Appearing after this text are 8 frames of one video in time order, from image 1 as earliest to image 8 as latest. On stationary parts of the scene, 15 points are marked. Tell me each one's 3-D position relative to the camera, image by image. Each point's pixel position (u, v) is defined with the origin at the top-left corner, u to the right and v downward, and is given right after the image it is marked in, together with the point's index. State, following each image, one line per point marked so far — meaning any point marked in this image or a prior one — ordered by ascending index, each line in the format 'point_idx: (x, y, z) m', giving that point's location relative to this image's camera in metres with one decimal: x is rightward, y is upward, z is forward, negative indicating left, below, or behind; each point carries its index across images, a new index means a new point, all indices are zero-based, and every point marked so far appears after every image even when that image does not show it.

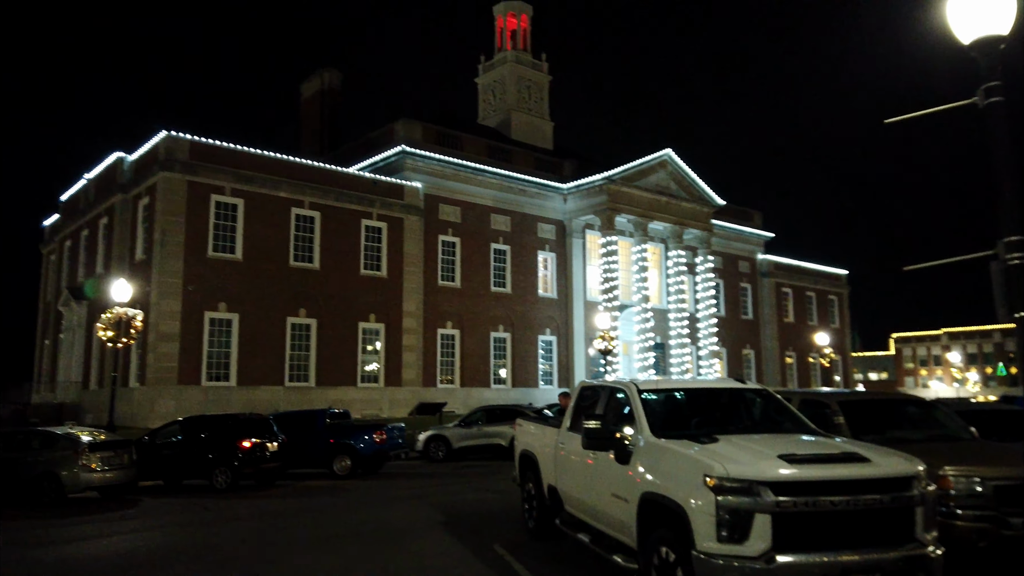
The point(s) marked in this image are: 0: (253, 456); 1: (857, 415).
0: (-6.3, -4.1, +18.2) m
1: (+4.7, -1.7, +10.5) m
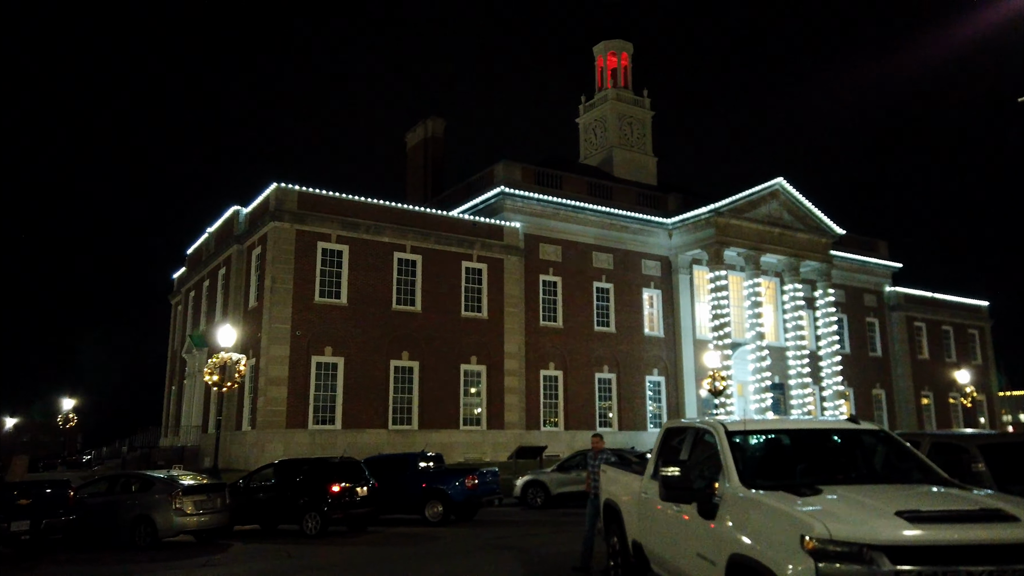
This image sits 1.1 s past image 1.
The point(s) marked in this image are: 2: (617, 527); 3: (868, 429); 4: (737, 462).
0: (-4.1, -5.1, +17.9) m
1: (+5.7, -2.0, +8.7) m
2: (+1.4, -3.2, +10.0) m
3: (+3.8, -1.5, +8.1) m
4: (+2.2, -1.7, +7.4) m
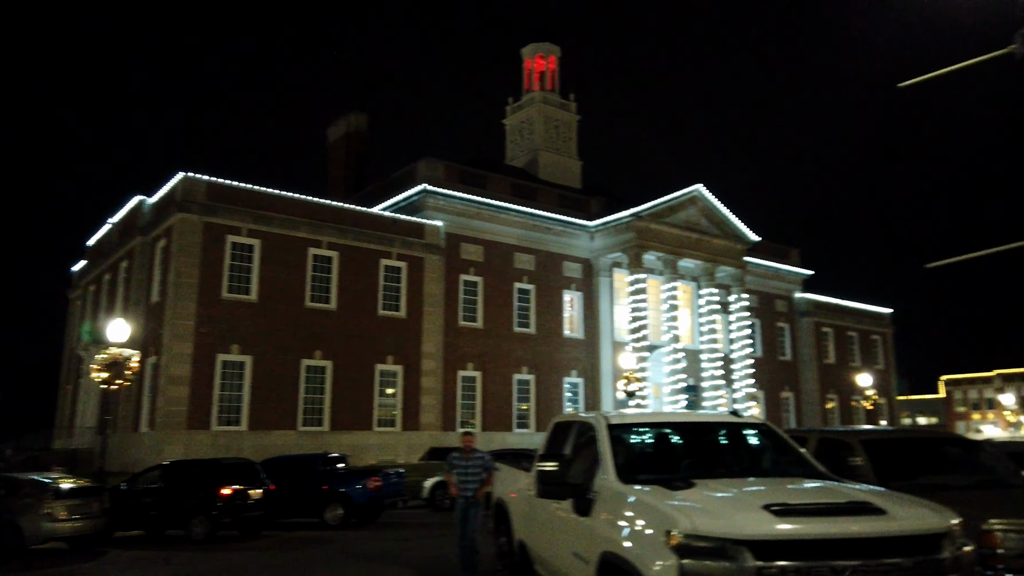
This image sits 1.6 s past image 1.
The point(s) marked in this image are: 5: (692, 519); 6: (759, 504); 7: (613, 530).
0: (-6.3, -4.9, +17.0) m
1: (+4.3, -2.0, +8.8) m
2: (-0.1, -3.0, +9.6) m
3: (+2.5, -1.4, +8.0) m
4: (+1.0, -1.6, +7.1) m
5: (+1.2, -1.6, +5.2) m
6: (+1.8, -1.5, +5.4) m
7: (+0.8, -1.9, +6.0) m
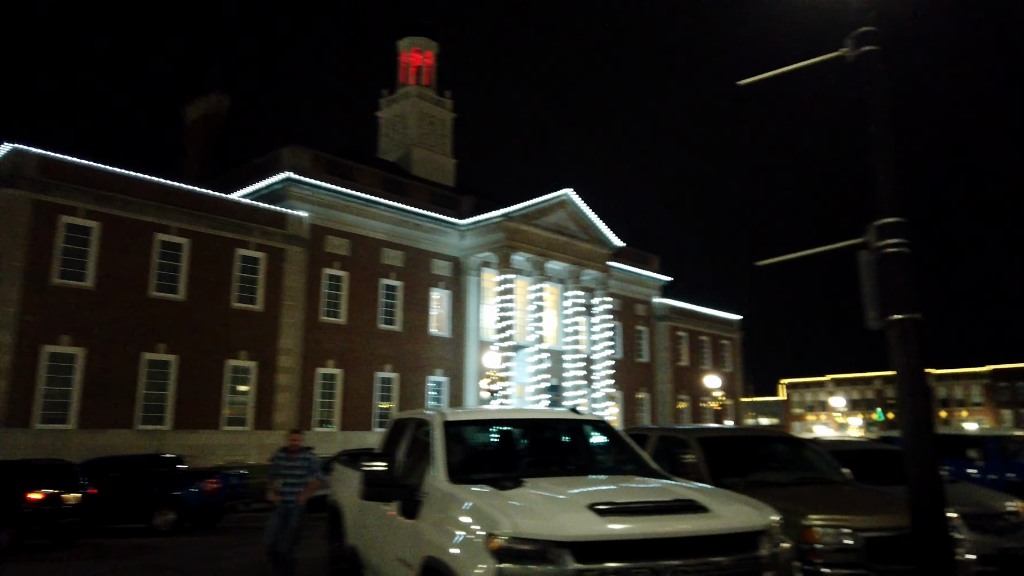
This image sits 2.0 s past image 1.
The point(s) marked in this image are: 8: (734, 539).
0: (-9.5, -4.5, +15.2) m
1: (+2.4, -2.0, +8.9) m
2: (-2.1, -2.9, +9.0) m
3: (+0.8, -1.4, +7.8) m
4: (-0.6, -1.5, +6.7) m
5: (0.0, -1.5, +4.9) m
6: (+0.5, -1.5, +5.2) m
7: (-0.6, -1.8, +5.6) m
8: (+1.5, -1.7, +5.1) m
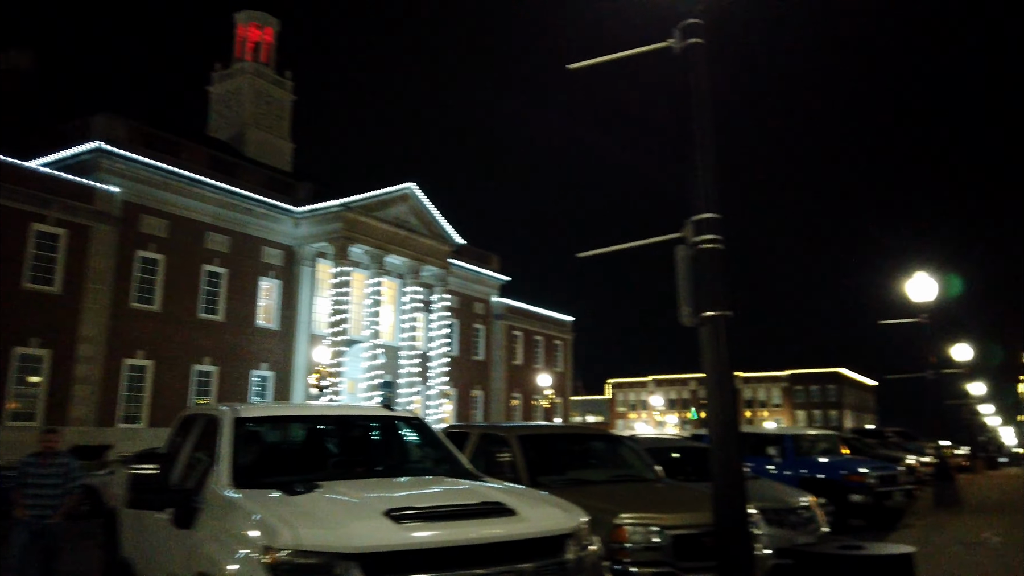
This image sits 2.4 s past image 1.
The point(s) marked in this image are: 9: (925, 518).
0: (-12.8, -3.9, +12.5) m
1: (+0.3, -1.9, +8.7) m
2: (-4.2, -2.6, +7.9) m
3: (-1.0, -1.3, +7.3) m
4: (-2.2, -1.3, +5.9) m
5: (-1.2, -1.4, +4.3) m
6: (-0.8, -1.4, +4.7) m
7: (-2.0, -1.7, +4.9) m
8: (+0.2, -1.6, +4.8) m
9: (+8.4, -4.7, +15.4) m
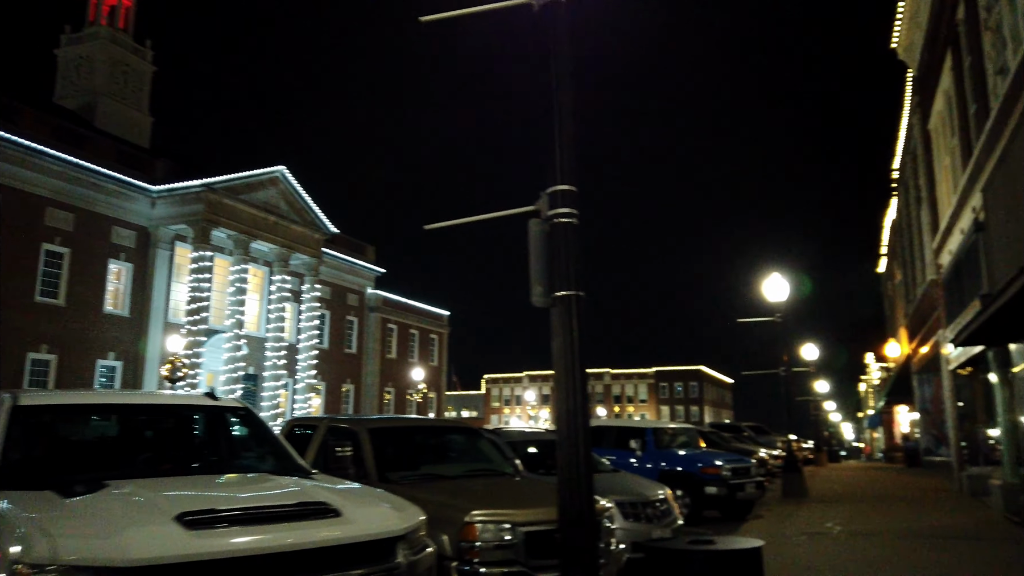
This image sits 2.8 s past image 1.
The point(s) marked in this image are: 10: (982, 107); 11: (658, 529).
0: (-14.9, -3.3, +9.7) m
1: (-1.3, -1.7, +8.2) m
2: (-5.6, -2.3, +6.6) m
3: (-2.4, -1.0, +6.6) m
4: (-3.3, -1.1, +5.0) m
5: (-2.1, -1.2, +3.5) m
6: (-1.8, -1.2, +4.0) m
7: (-2.9, -1.5, +4.0) m
8: (-0.8, -1.5, +4.3) m
9: (+5.6, -4.7, +16.0) m
10: (+8.5, +3.3, +13.6) m
11: (+1.8, -3.1, +9.6) m
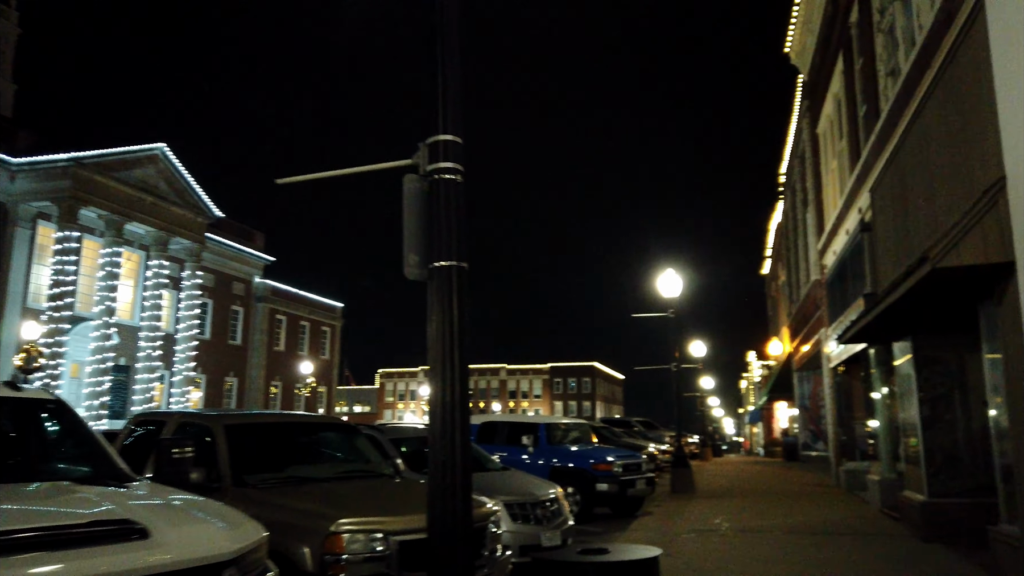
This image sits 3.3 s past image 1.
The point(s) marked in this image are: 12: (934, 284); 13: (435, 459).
0: (-16.2, -2.7, +6.9) m
1: (-2.5, -1.5, +7.2) m
2: (-6.6, -2.0, +5.1) m
3: (-3.3, -0.8, +5.5) m
4: (-4.0, -0.8, +3.8) m
5: (-2.6, -1.0, +2.5) m
6: (-2.3, -1.0, +3.0) m
7: (-3.5, -1.2, +2.9) m
8: (-1.5, -1.3, +3.4) m
9: (+3.2, -4.6, +15.9) m
10: (+6.6, +3.3, +13.9) m
11: (+0.4, -2.9, +9.0) m
12: (+4.4, 0.0, +7.9) m
13: (-0.4, -1.1, +4.9) m
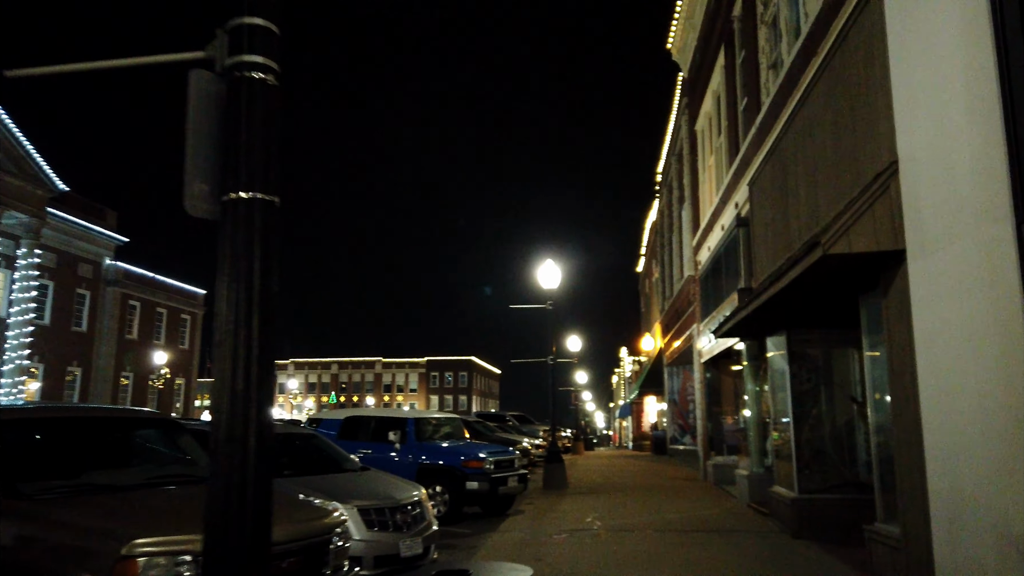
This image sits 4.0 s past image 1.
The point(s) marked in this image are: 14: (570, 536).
0: (-17.2, -2.1, +3.4) m
1: (-3.7, -1.2, +5.8) m
2: (-7.4, -1.6, +3.0) m
3: (-4.2, -0.5, +3.9) m
4: (-4.6, -0.5, +2.2) m
5: (-3.1, -0.7, +1.1) m
6: (-2.8, -0.7, +1.6) m
7: (-4.0, -1.0, +1.4) m
8: (-2.0, -1.1, +2.2) m
9: (+0.5, -4.4, +15.3) m
10: (+4.4, +3.4, +13.8) m
11: (-1.1, -2.7, +8.1) m
12: (+3.1, +0.1, +7.5) m
13: (-1.3, -0.9, +3.9) m
14: (+0.9, -3.8, +11.5) m
